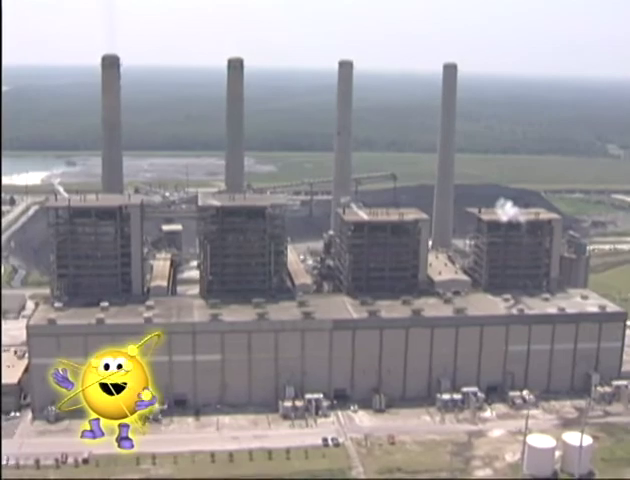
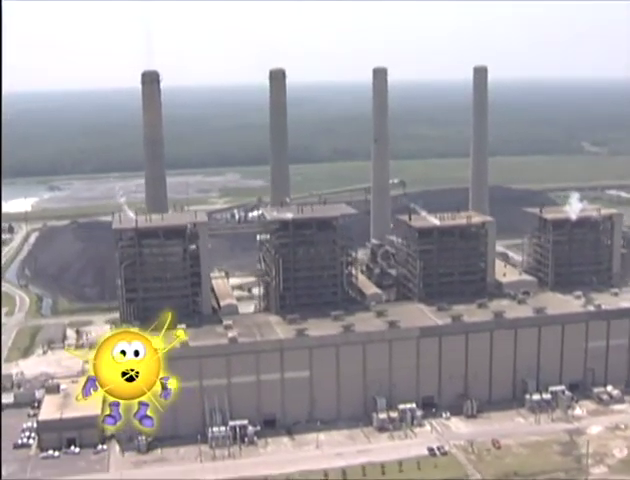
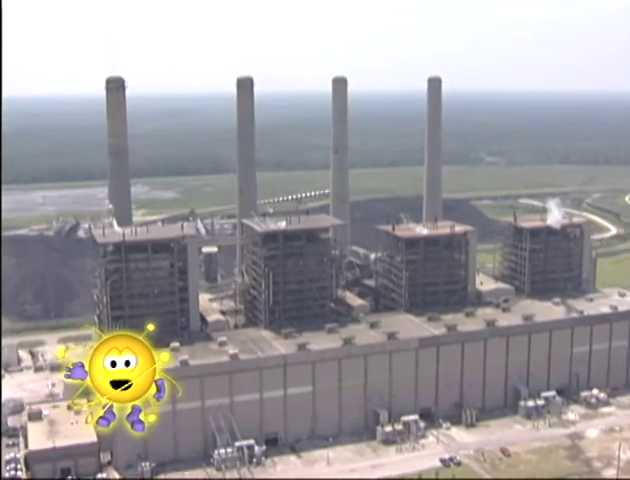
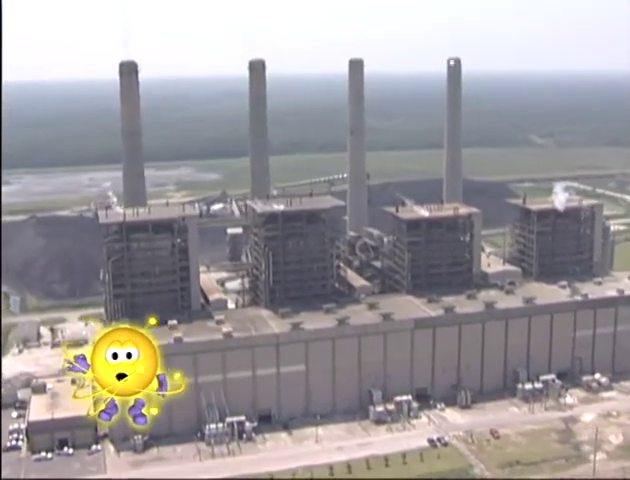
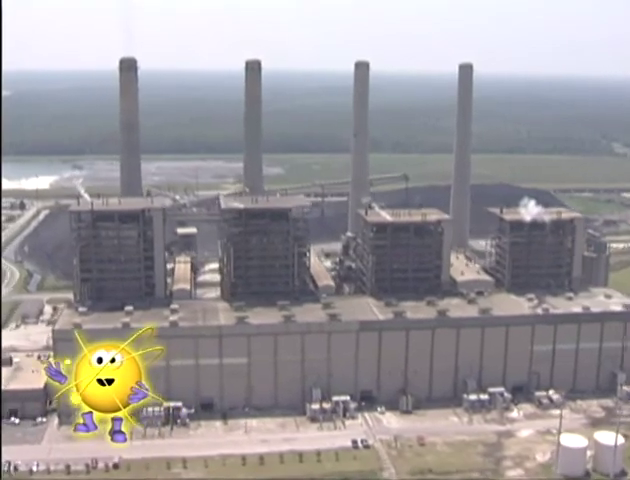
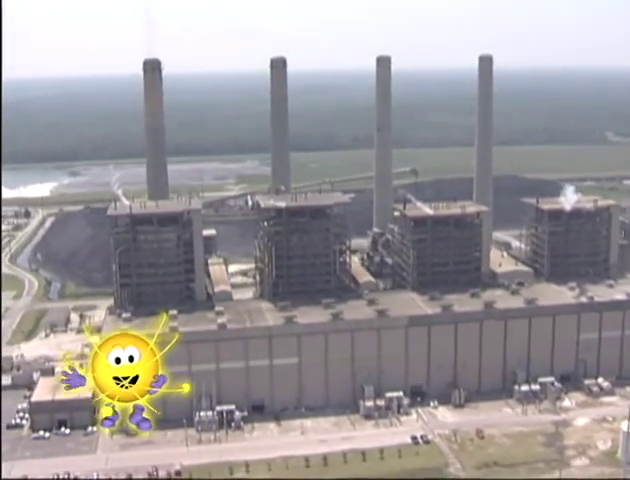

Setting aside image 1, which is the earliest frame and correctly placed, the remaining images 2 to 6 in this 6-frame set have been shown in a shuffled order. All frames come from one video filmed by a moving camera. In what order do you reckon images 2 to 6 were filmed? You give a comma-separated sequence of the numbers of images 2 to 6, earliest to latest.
5, 6, 2, 4, 3
